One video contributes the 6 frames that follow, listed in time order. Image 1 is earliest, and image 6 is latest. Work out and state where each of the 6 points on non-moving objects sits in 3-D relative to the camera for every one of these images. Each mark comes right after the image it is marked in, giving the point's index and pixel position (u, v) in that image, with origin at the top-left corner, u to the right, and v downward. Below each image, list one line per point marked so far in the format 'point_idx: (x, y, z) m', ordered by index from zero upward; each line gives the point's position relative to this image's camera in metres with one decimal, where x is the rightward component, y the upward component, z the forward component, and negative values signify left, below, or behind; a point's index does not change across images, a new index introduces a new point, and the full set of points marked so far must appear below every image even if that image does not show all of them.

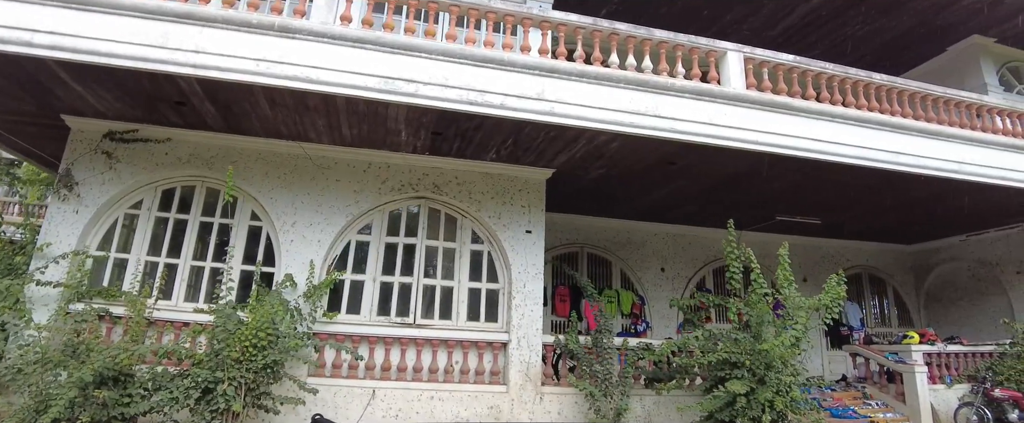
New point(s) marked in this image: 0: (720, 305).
0: (+2.5, -1.1, +6.0) m
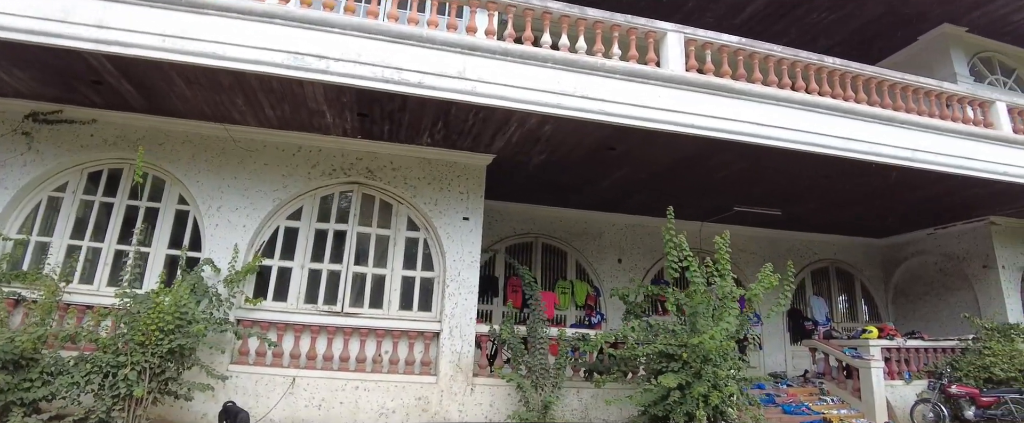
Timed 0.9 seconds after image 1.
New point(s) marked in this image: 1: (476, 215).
0: (+1.7, -1.0, +5.8) m
1: (-0.4, 0.0, +6.0) m
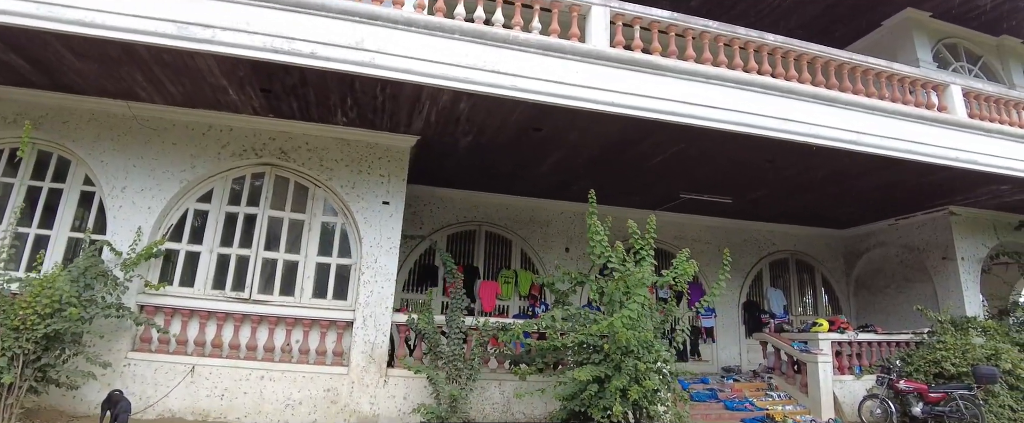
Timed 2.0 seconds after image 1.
0: (+0.8, -0.8, +5.6) m
1: (-1.3, +0.1, +5.7) m
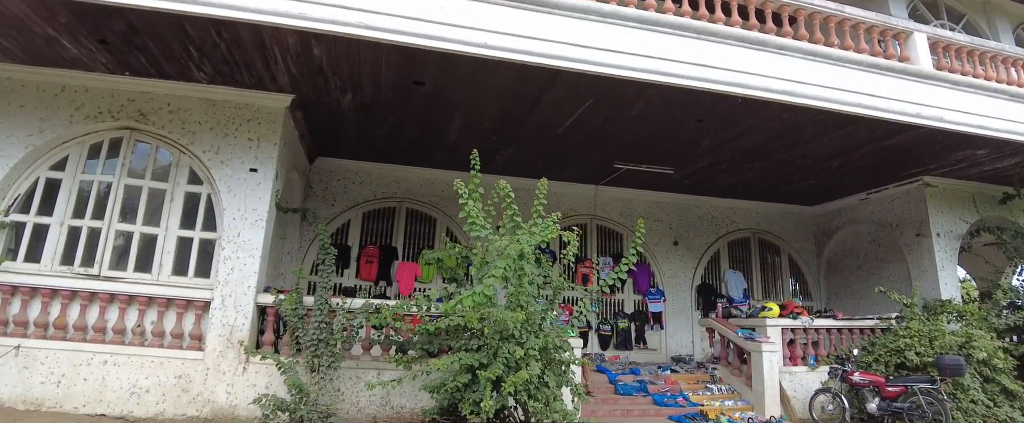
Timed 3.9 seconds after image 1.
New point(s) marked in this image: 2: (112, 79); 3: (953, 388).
0: (-0.4, -0.5, +4.9) m
1: (-2.5, +0.5, +5.1) m
2: (-4.0, +1.3, +5.1) m
3: (+4.8, -1.9, +5.5) m
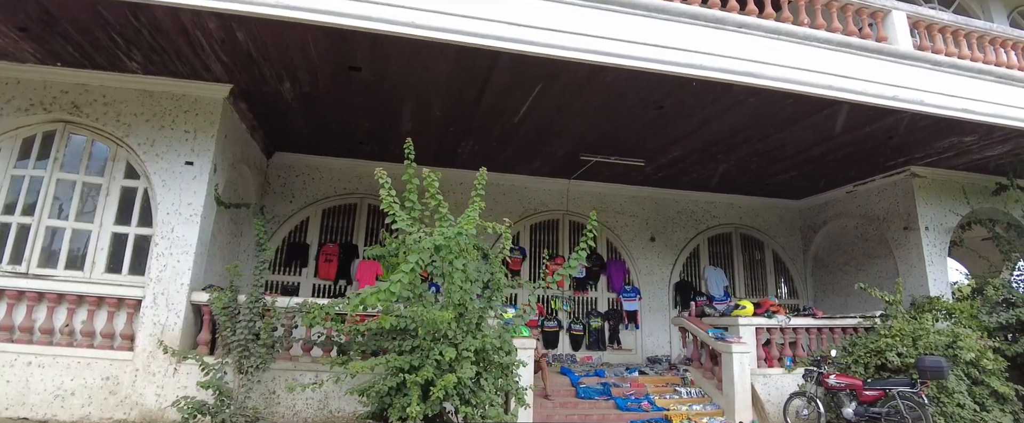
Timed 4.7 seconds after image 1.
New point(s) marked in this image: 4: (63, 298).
0: (-0.9, -0.4, +4.6) m
1: (-3.0, +0.5, +4.9) m
2: (-4.5, +1.4, +4.9) m
3: (+4.3, -1.8, +5.1) m
4: (-4.1, -0.8, +4.7) m
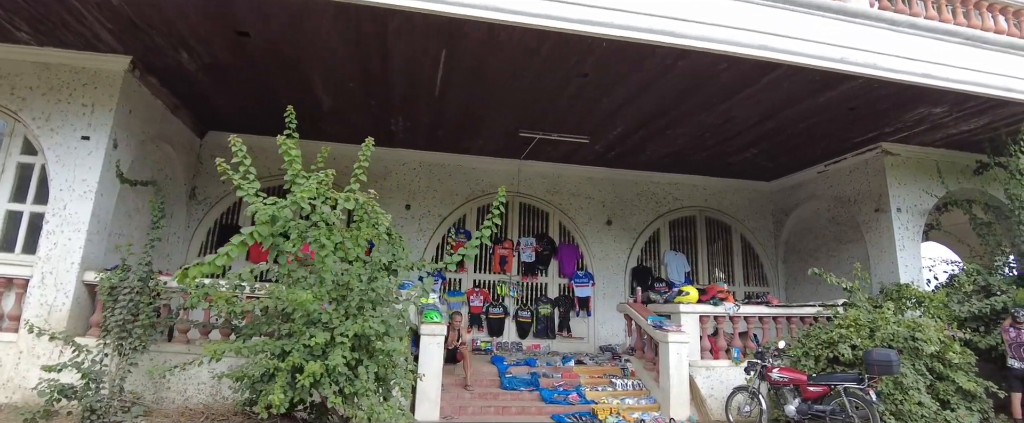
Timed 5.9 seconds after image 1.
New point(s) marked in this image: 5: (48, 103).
0: (-1.7, -0.2, +4.3) m
1: (-3.8, +0.7, +4.7) m
2: (-5.3, +1.6, +4.7) m
3: (+3.5, -1.6, +4.6) m
4: (-4.9, -0.6, +4.5) m
5: (-4.3, +1.0, +4.7) m
